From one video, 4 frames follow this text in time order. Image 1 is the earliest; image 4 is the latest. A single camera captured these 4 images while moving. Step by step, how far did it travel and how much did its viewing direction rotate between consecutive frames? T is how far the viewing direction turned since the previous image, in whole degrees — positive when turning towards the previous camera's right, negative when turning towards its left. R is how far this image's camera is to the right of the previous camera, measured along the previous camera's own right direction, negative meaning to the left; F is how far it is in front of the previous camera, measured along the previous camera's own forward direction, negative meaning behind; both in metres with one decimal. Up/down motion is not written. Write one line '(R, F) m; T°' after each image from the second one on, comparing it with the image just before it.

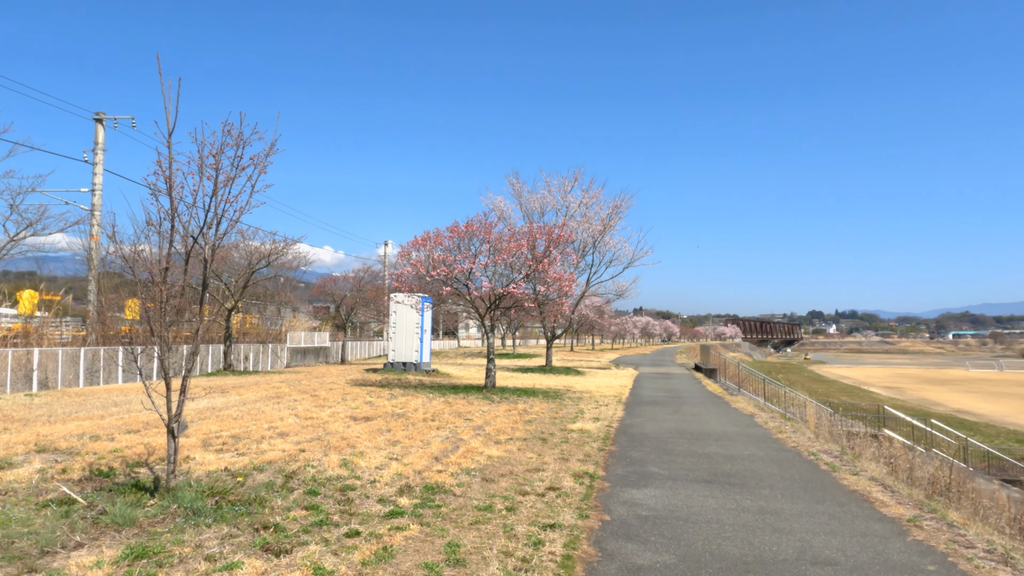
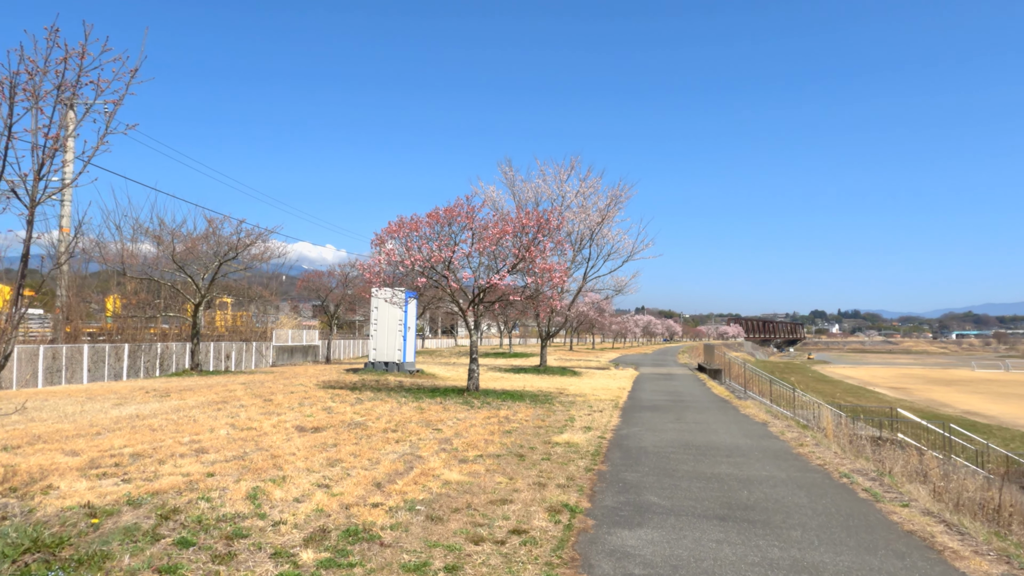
(+0.3, +1.7) m; 0°
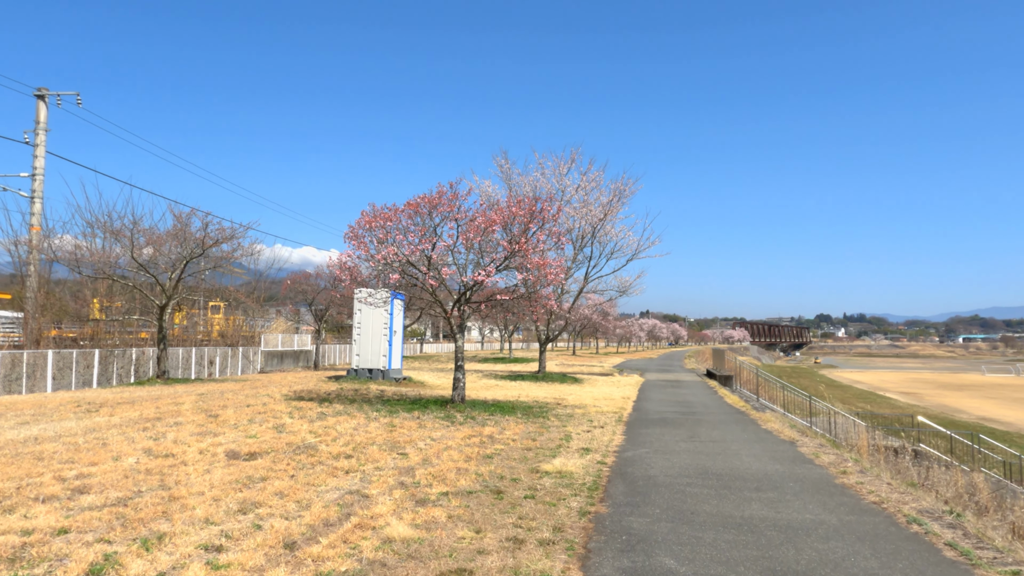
(+0.3, +1.8) m; 0°
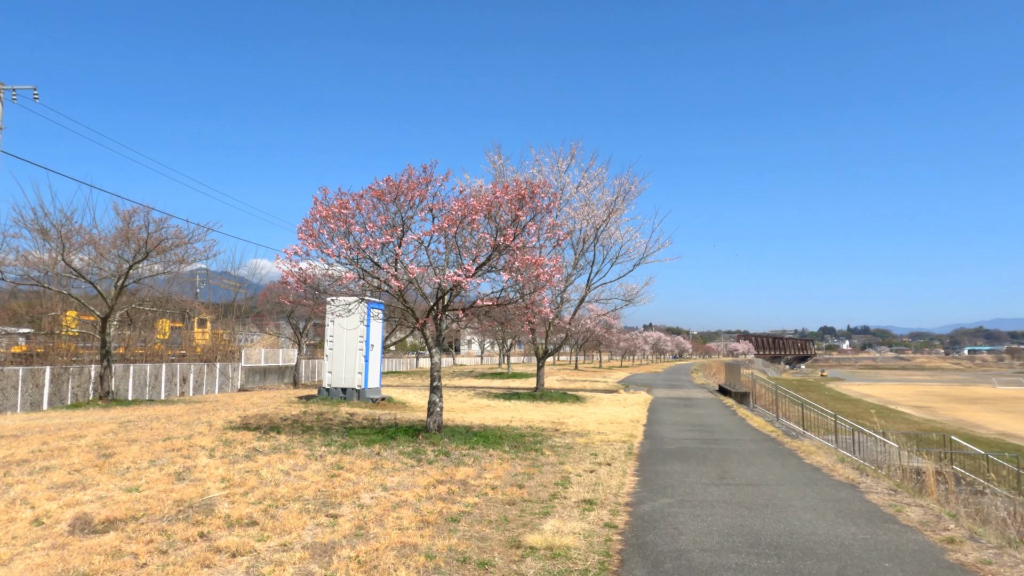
(+0.2, +2.4) m; 0°
